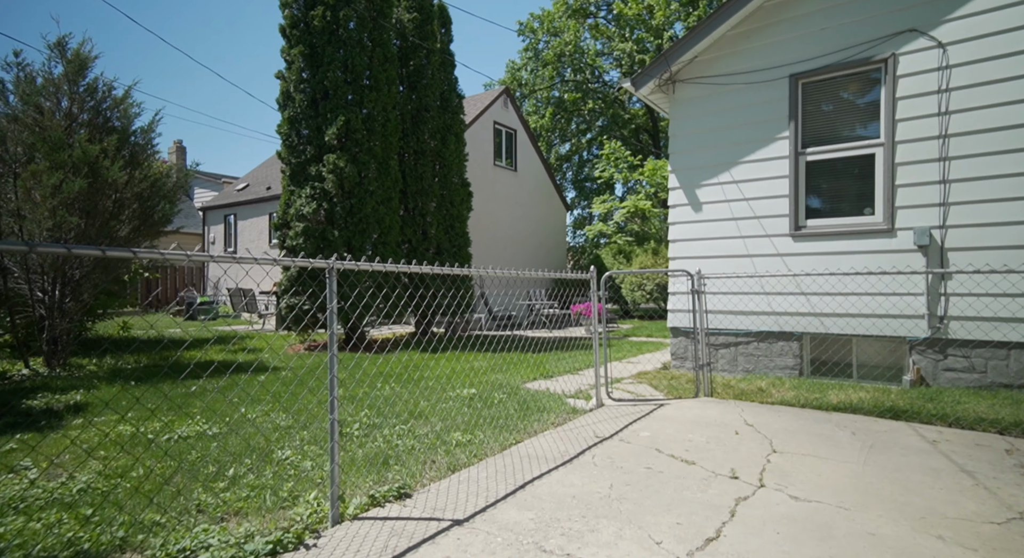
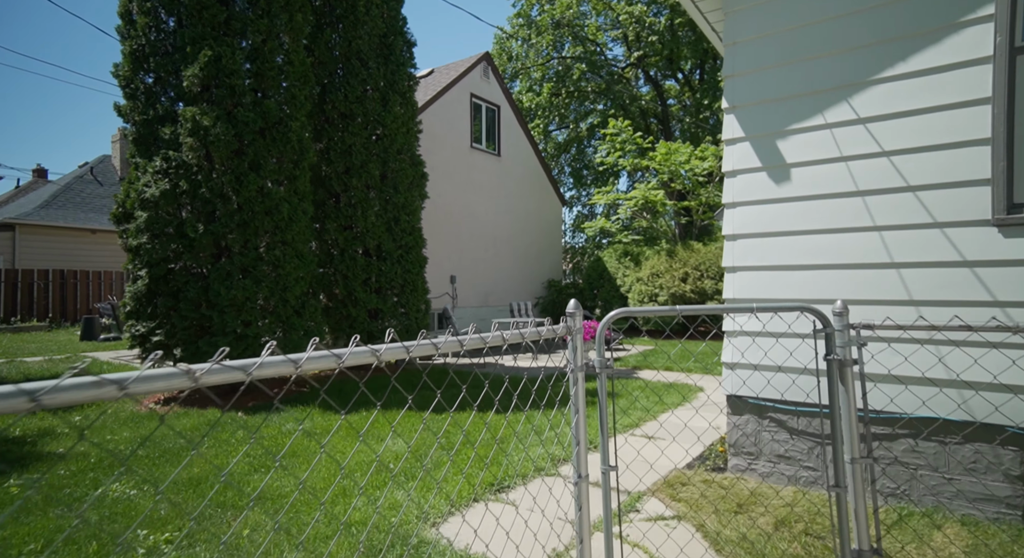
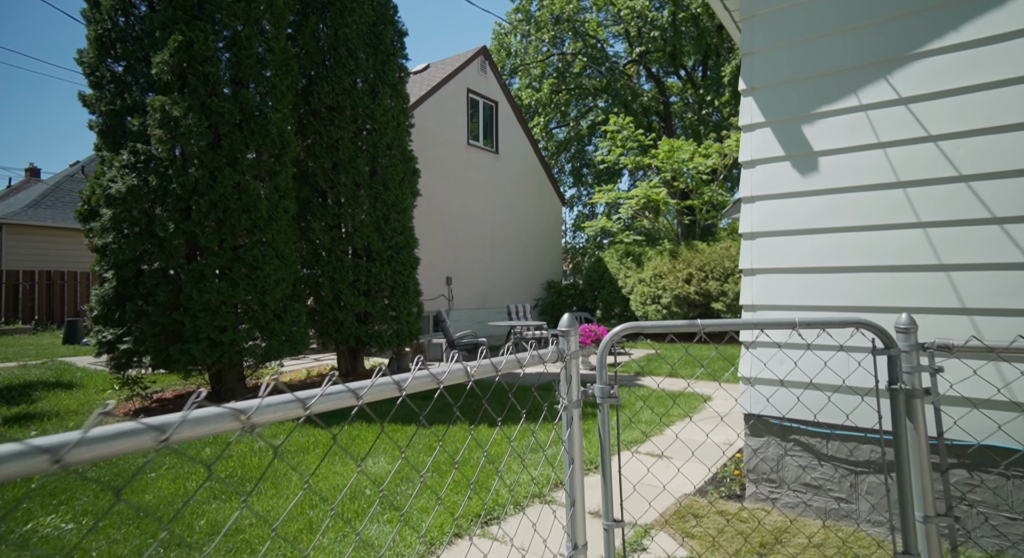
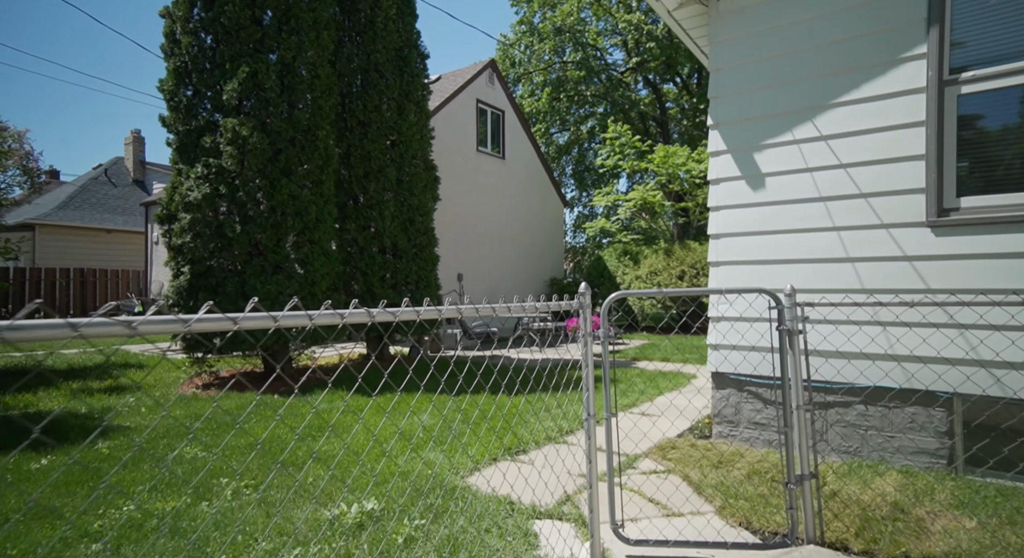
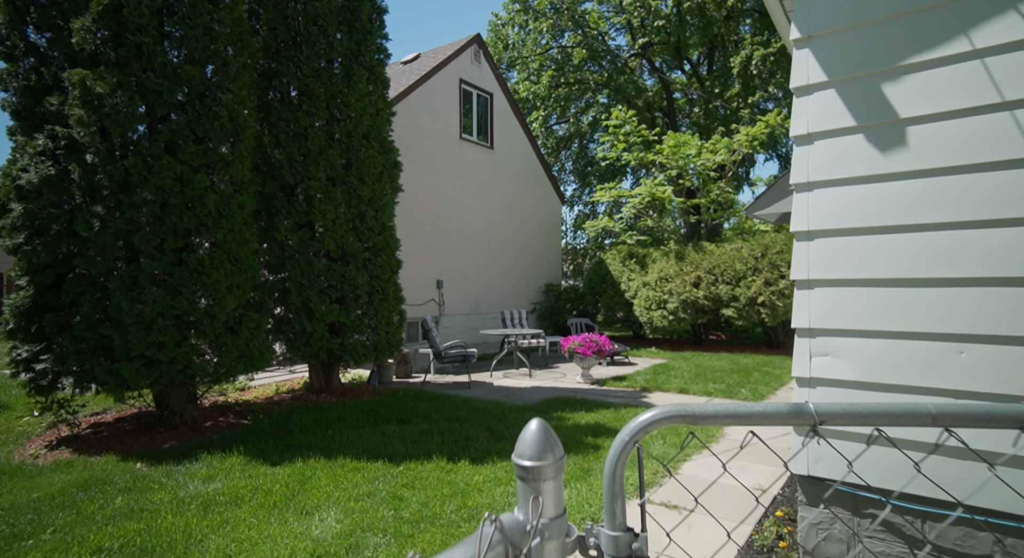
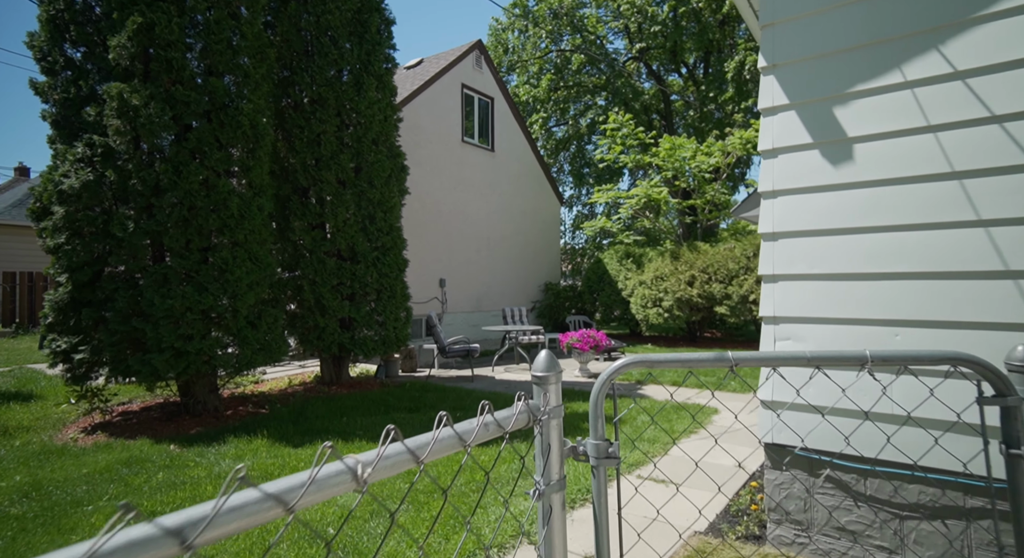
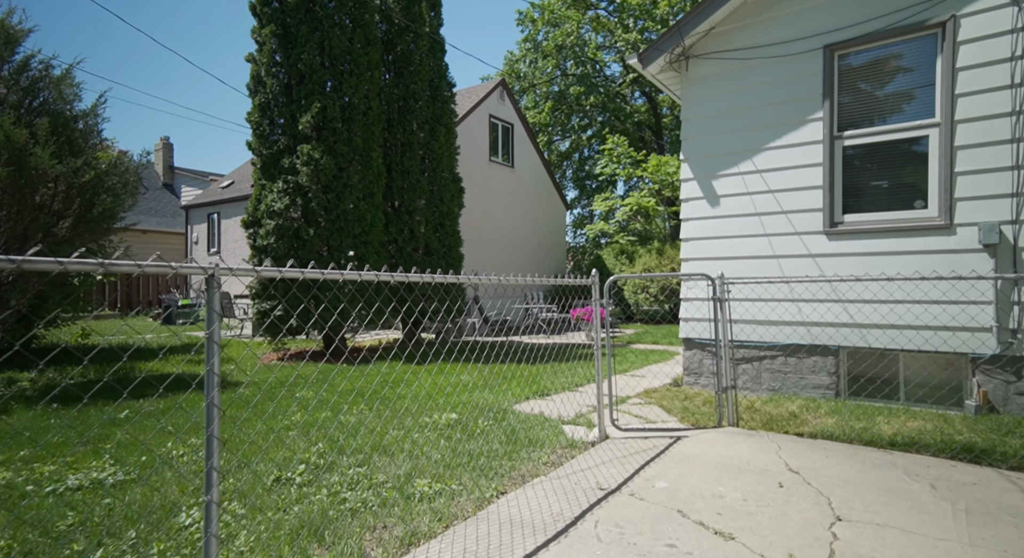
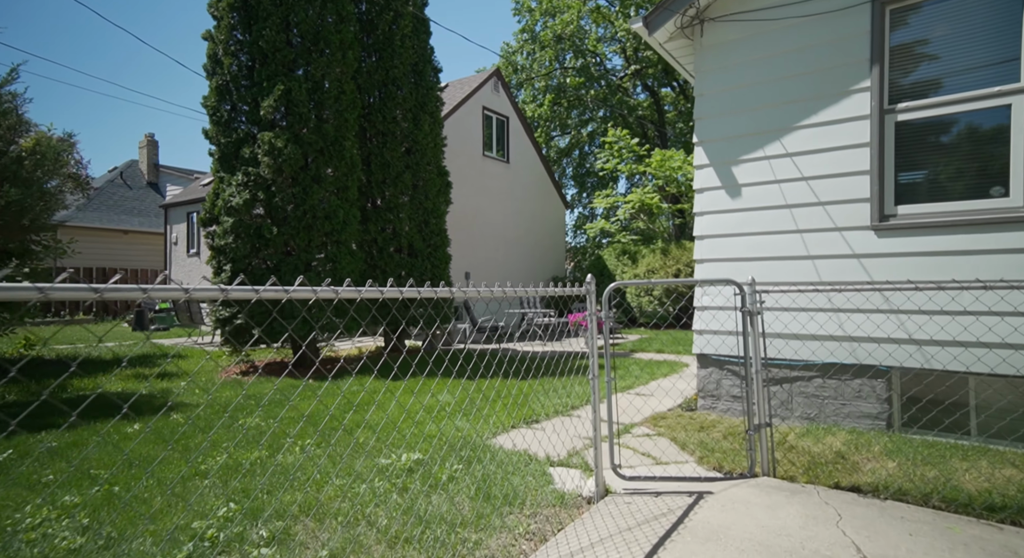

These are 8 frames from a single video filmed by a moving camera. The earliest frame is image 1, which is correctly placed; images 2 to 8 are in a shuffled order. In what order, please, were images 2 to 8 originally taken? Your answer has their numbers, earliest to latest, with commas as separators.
7, 8, 4, 2, 3, 6, 5
